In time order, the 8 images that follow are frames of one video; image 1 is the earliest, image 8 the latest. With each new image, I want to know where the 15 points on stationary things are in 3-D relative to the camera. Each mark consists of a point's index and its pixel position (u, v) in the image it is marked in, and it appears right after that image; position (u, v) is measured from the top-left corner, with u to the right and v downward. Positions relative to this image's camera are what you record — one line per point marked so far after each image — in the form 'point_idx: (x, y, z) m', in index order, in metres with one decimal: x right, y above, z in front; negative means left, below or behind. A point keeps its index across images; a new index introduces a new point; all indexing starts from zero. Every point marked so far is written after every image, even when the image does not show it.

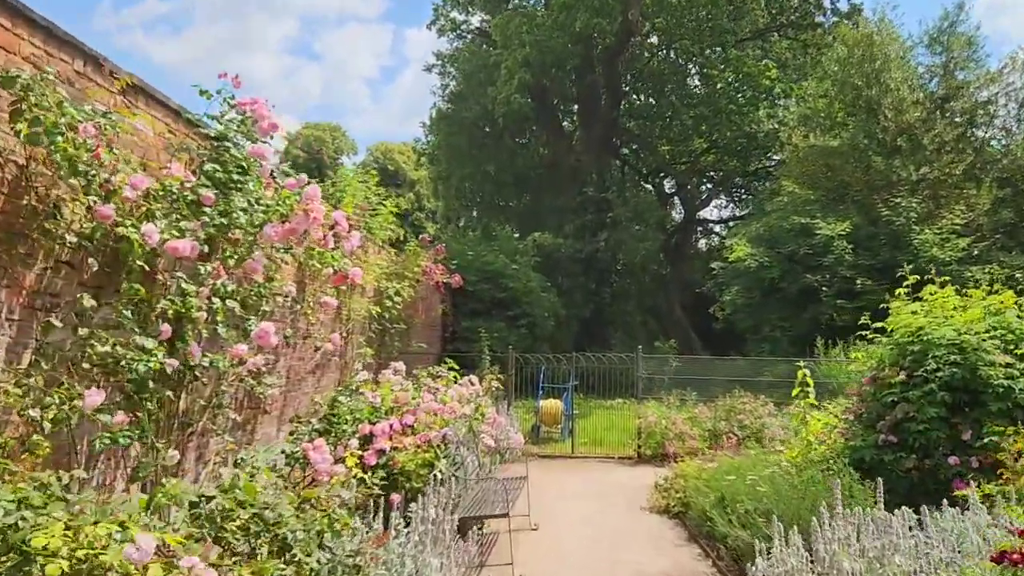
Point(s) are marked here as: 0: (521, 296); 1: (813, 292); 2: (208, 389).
0: (+0.2, -0.2, +17.7) m
1: (+5.3, -0.1, +15.3) m
2: (-1.8, -0.6, +5.1) m
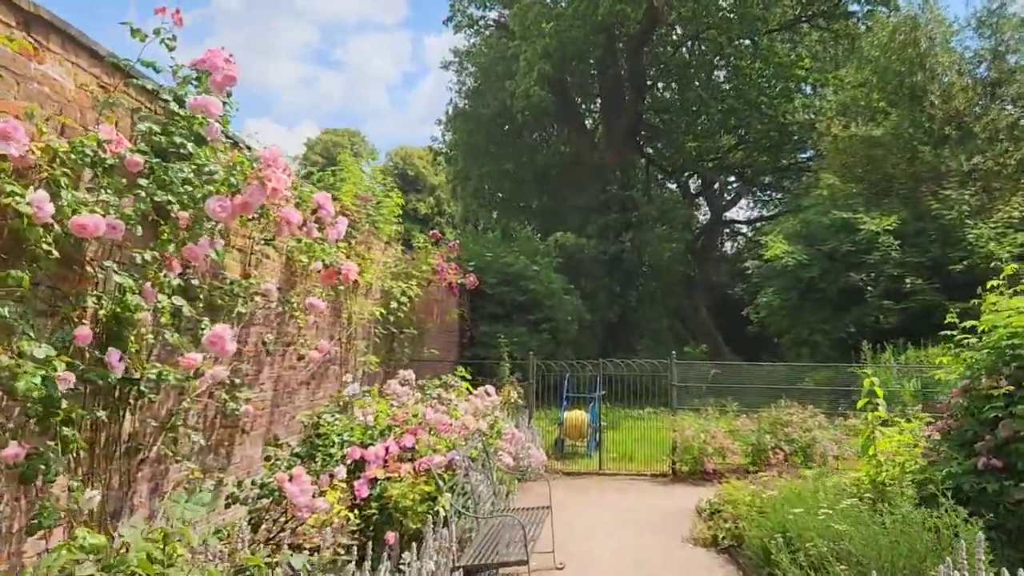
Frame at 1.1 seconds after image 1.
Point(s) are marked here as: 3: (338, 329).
0: (+0.6, -0.2, +16.8) m
1: (+5.6, -0.1, +14.2) m
2: (-1.7, -0.6, +4.2) m
3: (-1.5, -0.3, +7.3) m
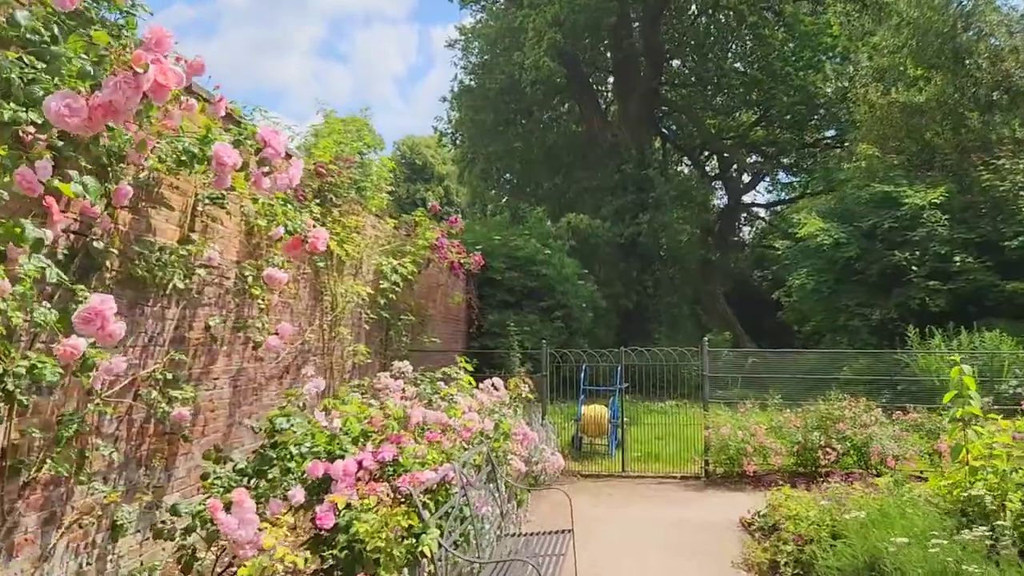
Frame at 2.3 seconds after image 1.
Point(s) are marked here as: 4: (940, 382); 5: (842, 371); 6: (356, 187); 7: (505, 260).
0: (+0.8, +0.1, +15.7) m
1: (+5.8, +0.2, +13.0) m
2: (-1.7, -0.4, +3.2) m
3: (-1.4, -0.2, +6.2) m
4: (+4.4, -1.0, +9.1) m
5: (+3.6, -0.9, +9.4) m
6: (-1.2, +0.8, +6.6) m
7: (-0.1, +0.5, +15.5) m
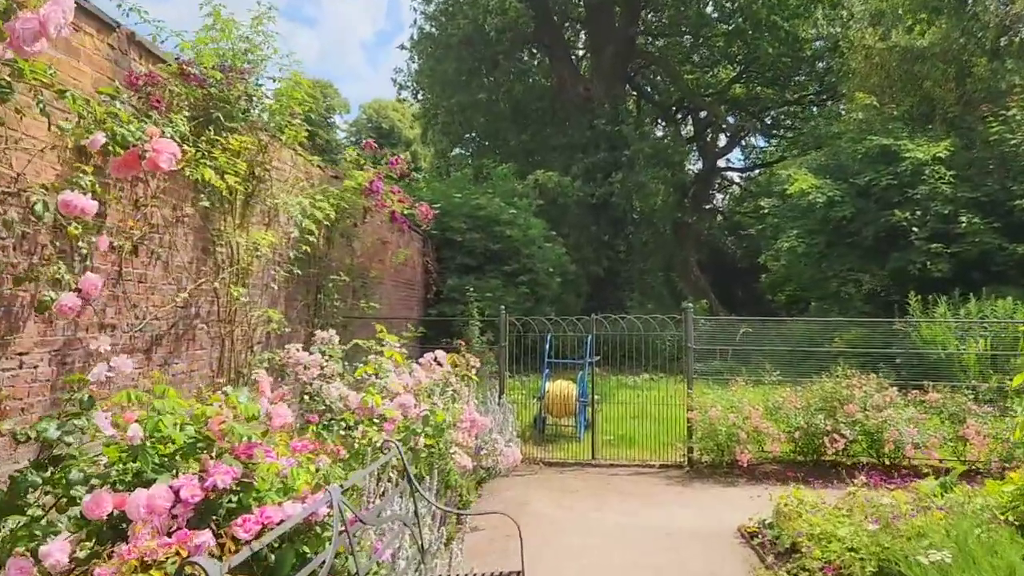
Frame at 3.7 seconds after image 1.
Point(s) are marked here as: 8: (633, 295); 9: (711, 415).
0: (+0.1, +0.7, +14.4) m
1: (+5.2, +0.7, +11.9) m
2: (-1.9, -0.3, +1.8) m
3: (-1.7, +0.1, +4.9) m
4: (+4.0, -0.6, +8.0) m
5: (+3.2, -0.5, +8.2) m
6: (-1.5, +1.1, +5.2) m
7: (-0.8, +1.1, +14.1) m
8: (+2.5, -0.1, +17.8) m
9: (+1.6, -1.0, +6.8) m
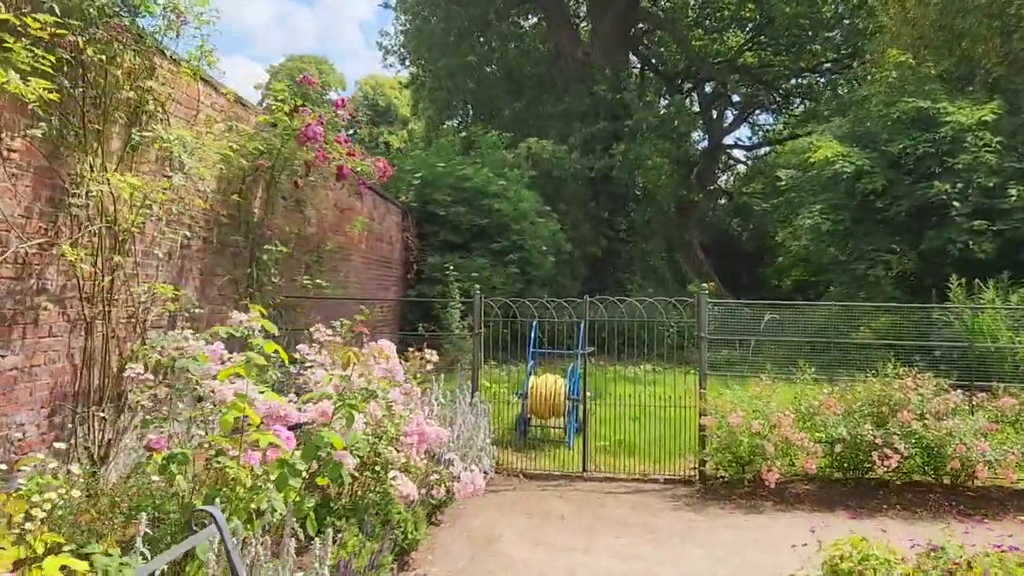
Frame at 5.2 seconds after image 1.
0: (0.0, +1.0, +13.0) m
1: (+5.1, +0.9, +10.5) m
2: (-2.1, -0.2, +0.5) m
3: (-1.9, +0.3, +3.5) m
4: (+3.8, -0.5, +6.7) m
5: (+3.0, -0.4, +6.9) m
6: (-1.7, +1.2, +3.9) m
7: (-0.9, +1.4, +12.8) m
8: (+2.3, +0.2, +16.5) m
9: (+1.4, -0.8, +5.5) m
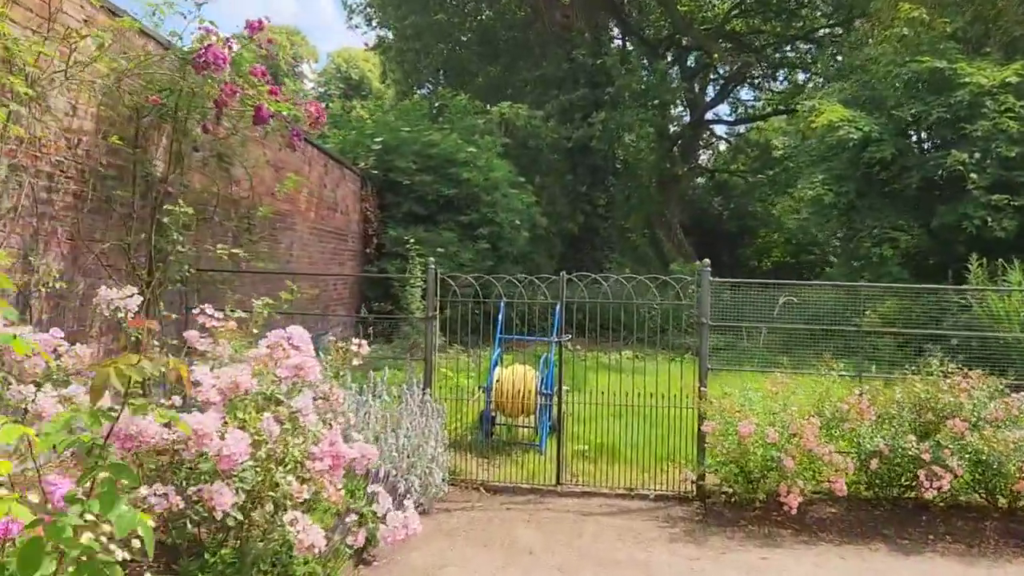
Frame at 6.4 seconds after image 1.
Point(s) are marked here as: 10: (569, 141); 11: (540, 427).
0: (-0.4, +1.3, +11.9) m
1: (+4.7, +1.1, +9.5) m
2: (-2.1, -0.1, -0.7) m
3: (-2.1, +0.4, +2.3) m
4: (+3.6, -0.3, +5.7) m
5: (+2.7, -0.2, +5.8) m
6: (-1.8, +1.3, +2.7) m
7: (-1.3, +1.7, +11.6) m
8: (+1.8, +0.6, +15.5) m
9: (+1.2, -0.7, +4.4) m
10: (+1.0, +2.5, +14.7) m
11: (+0.2, -1.0, +6.1) m
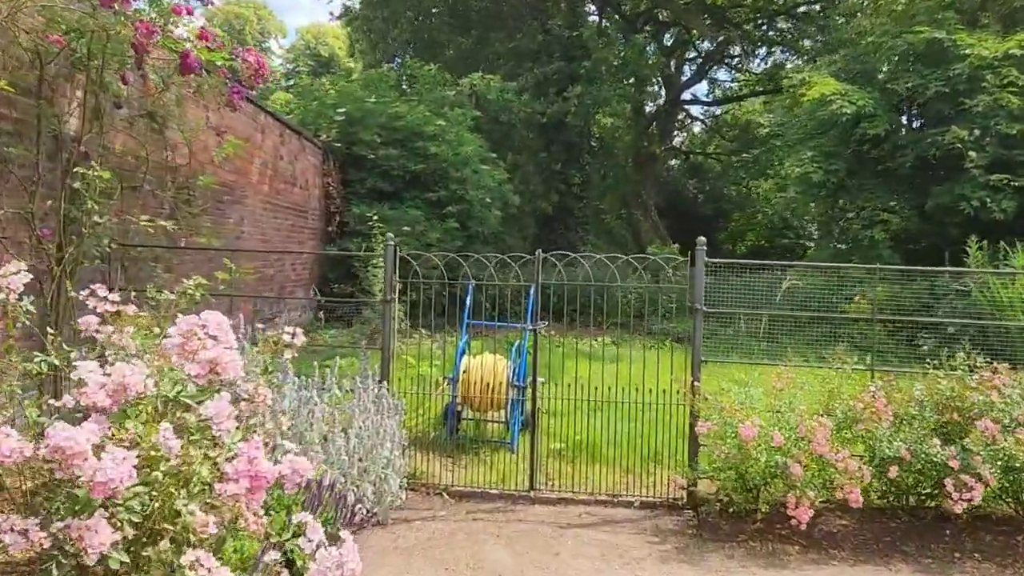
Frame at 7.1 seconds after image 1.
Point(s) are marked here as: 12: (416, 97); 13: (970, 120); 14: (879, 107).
0: (-0.8, +1.5, +11.2) m
1: (+4.4, +1.3, +9.1) m
2: (-2.1, -0.1, -1.4) m
3: (-2.1, +0.4, +1.7) m
4: (+3.4, -0.2, +5.2) m
5: (+2.5, -0.1, +5.3) m
6: (-1.9, +1.4, +2.0) m
7: (-1.7, +2.0, +10.9) m
8: (+1.3, +0.9, +14.9) m
9: (+1.0, -0.6, +3.9) m
10: (+0.5, +2.8, +14.0) m
11: (0.0, -0.8, +5.5) m
12: (-1.3, +2.6, +11.8) m
13: (+4.5, +1.7, +8.6) m
14: (+3.8, +1.9, +9.0) m
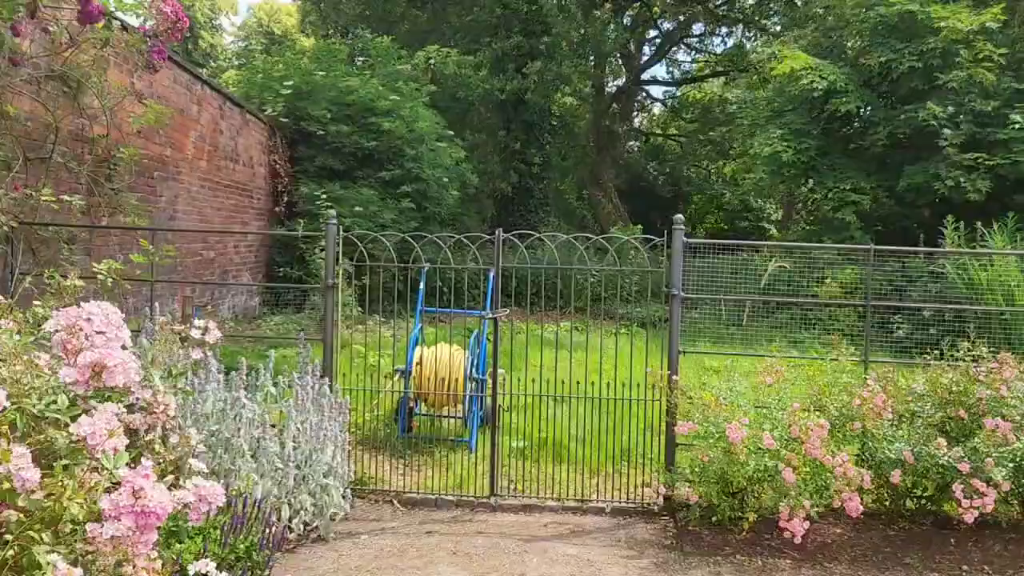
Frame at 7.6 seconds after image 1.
0: (-1.3, +1.7, +10.7) m
1: (+4.0, +1.5, +8.8) m
2: (-2.0, -0.2, -1.9) m
3: (-2.2, +0.4, +1.1) m
4: (+3.1, -0.1, +4.9) m
5: (+2.3, 0.0, +5.0) m
6: (-2.0, +1.4, +1.4) m
7: (-2.2, +2.2, +10.3) m
8: (+0.6, +1.2, +14.4) m
9: (+0.9, -0.6, +3.4) m
10: (-0.1, +3.0, +13.5) m
11: (-0.2, -0.7, +5.0) m
12: (-1.9, +2.8, +11.2) m
13: (+4.1, +1.8, +8.3) m
14: (+3.4, +2.0, +8.7) m
